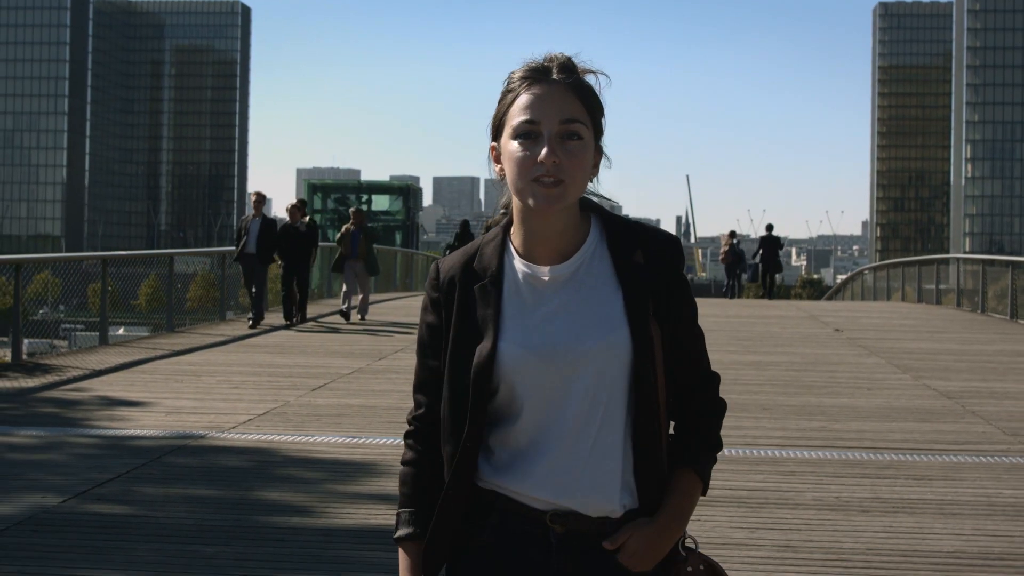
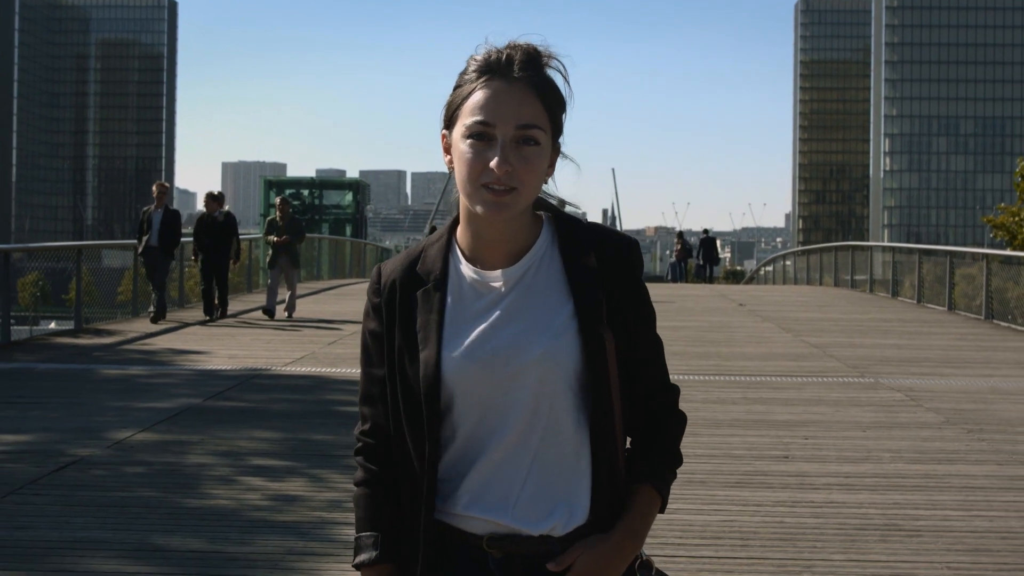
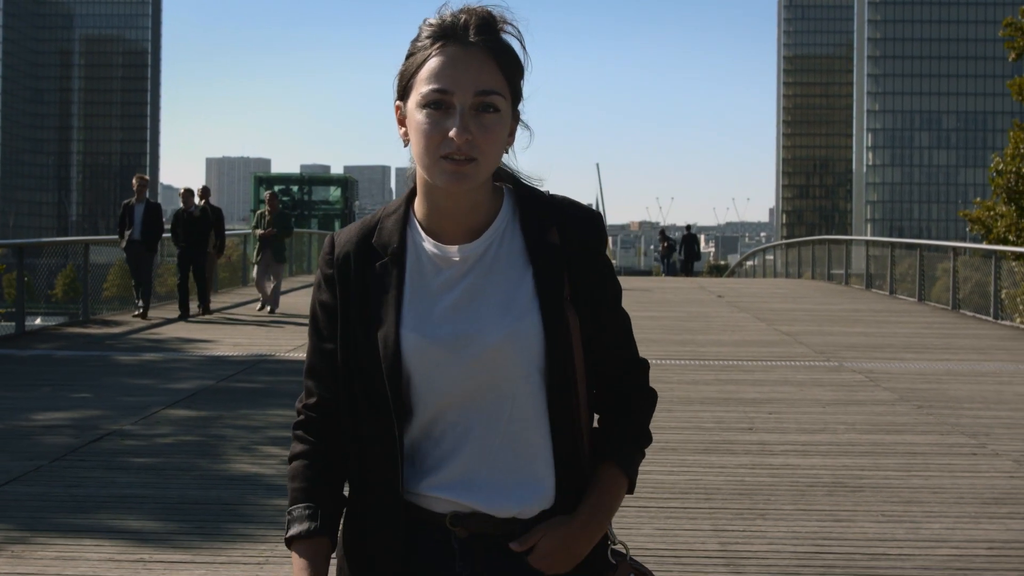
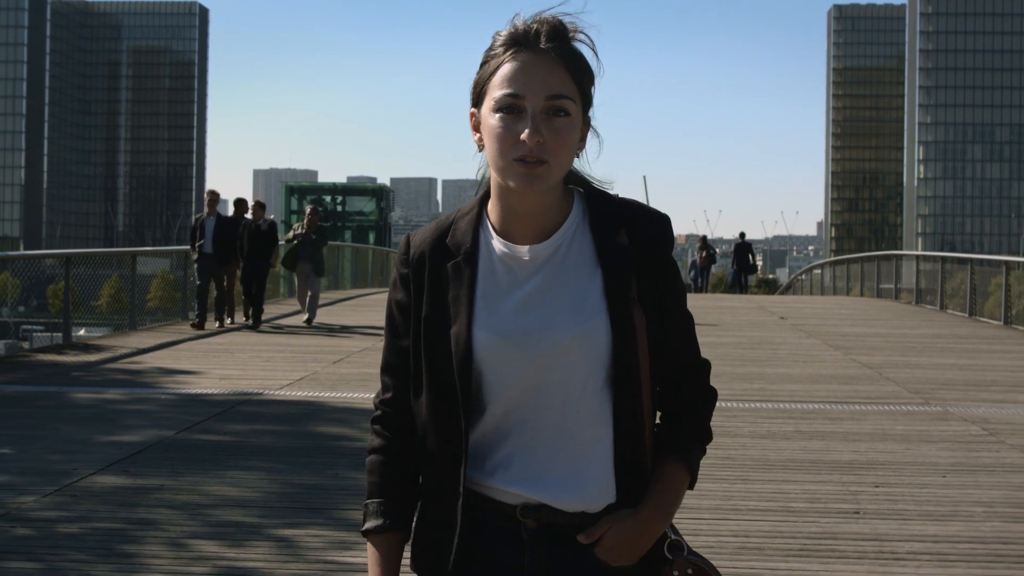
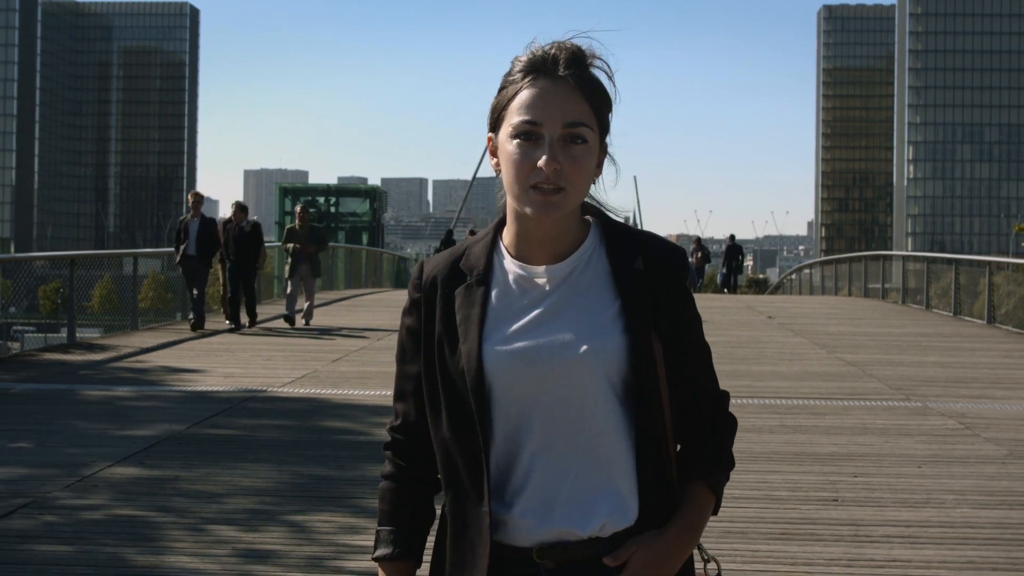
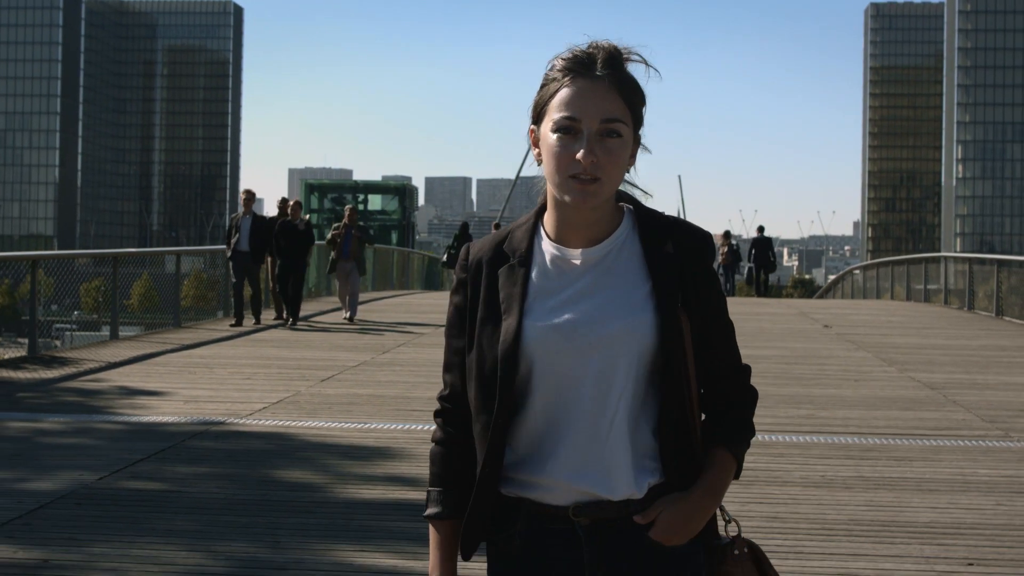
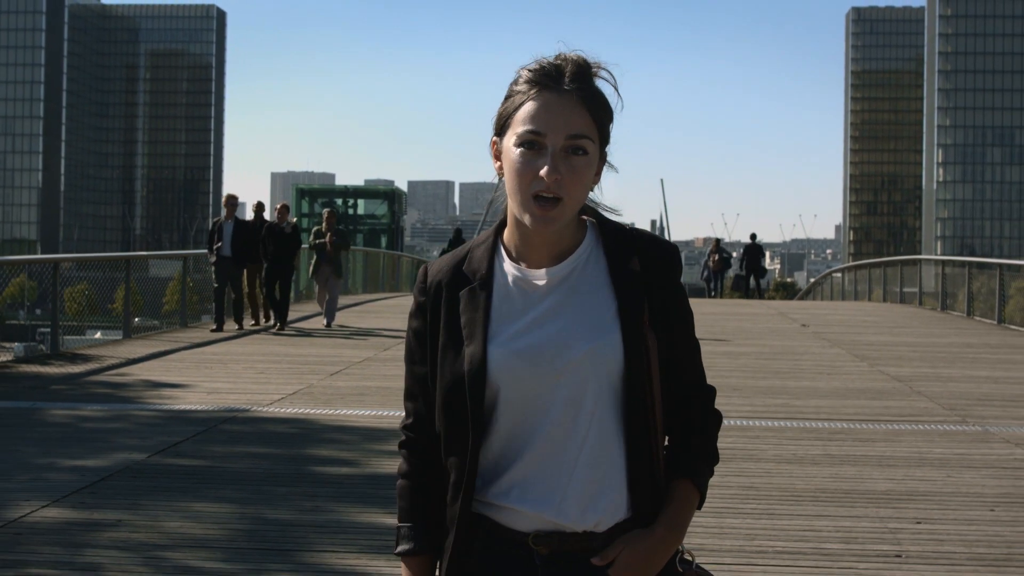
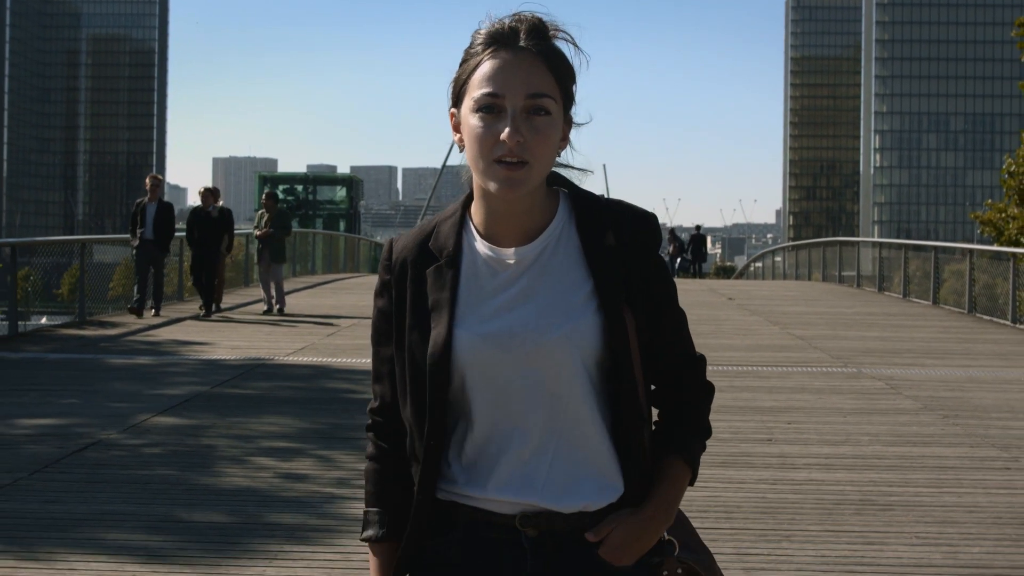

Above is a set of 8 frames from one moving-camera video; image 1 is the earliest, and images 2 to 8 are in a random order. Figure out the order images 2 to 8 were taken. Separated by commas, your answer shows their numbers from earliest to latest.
6, 7, 4, 5, 2, 8, 3
